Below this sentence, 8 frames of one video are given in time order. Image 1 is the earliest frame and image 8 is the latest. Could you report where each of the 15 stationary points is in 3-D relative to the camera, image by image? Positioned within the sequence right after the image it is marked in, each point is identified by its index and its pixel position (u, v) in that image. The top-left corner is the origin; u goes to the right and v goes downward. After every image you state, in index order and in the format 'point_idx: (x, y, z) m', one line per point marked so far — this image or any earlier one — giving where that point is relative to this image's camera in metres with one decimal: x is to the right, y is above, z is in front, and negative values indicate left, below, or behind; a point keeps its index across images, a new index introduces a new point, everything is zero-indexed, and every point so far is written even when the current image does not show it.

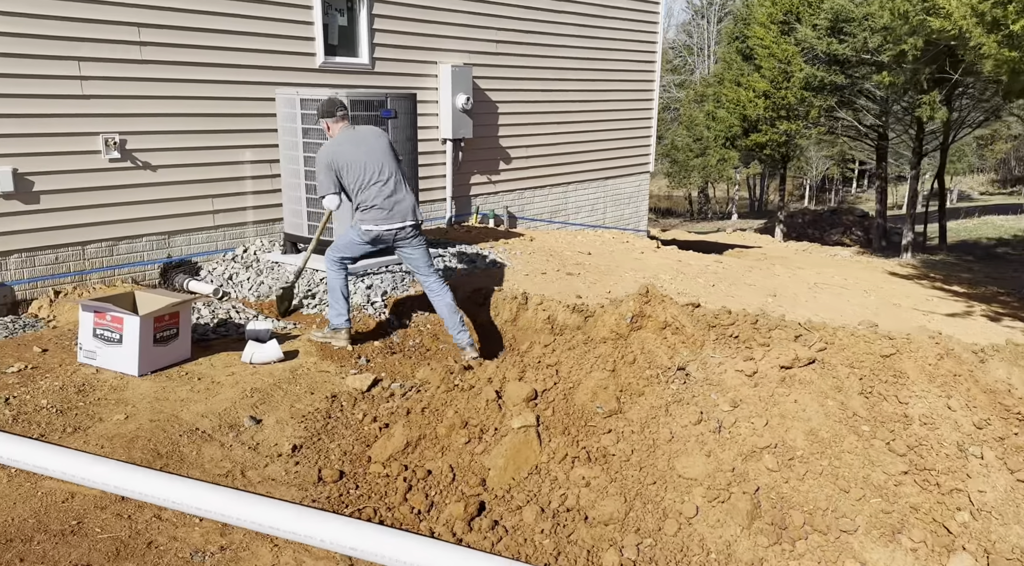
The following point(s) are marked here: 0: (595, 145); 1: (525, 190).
0: (+1.8, +3.1, +16.0) m
1: (+0.2, +1.9, +14.4) m
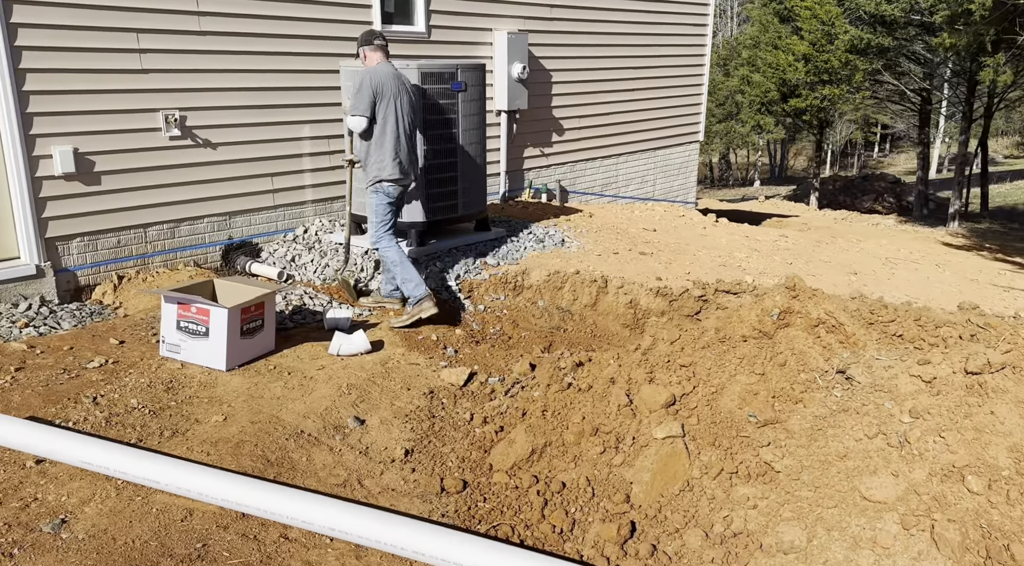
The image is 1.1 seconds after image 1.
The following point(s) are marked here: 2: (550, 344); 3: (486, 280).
0: (+2.9, +3.7, +15.5) m
1: (+1.2, +2.4, +13.9) m
2: (+0.3, -0.5, +5.9) m
3: (-0.2, 0.0, +6.8) m
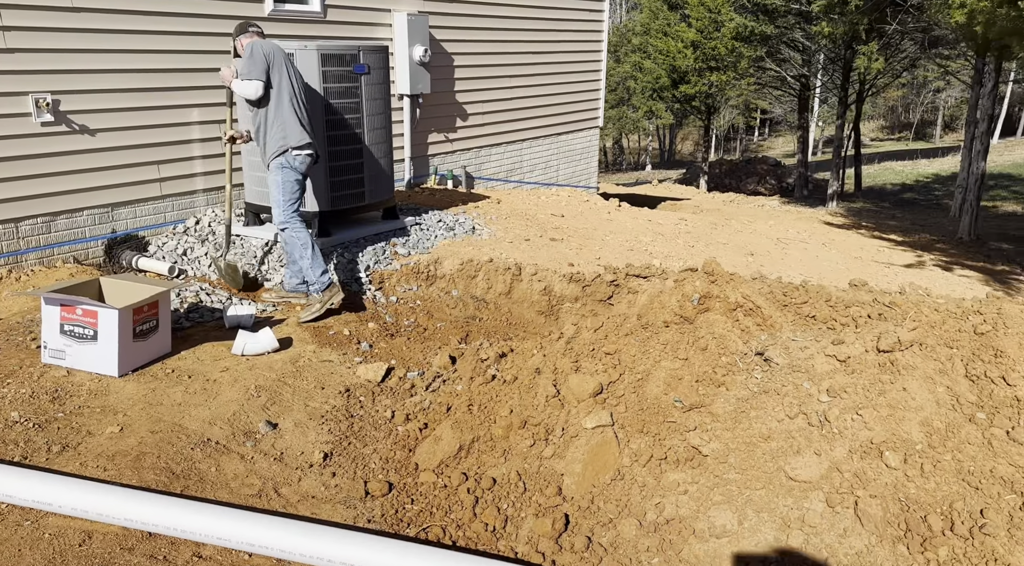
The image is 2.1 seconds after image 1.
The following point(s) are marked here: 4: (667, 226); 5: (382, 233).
0: (+0.8, +4.0, +15.5) m
1: (-0.6, +2.6, +13.8) m
2: (-0.4, -0.4, +5.8) m
3: (-1.1, +0.1, +6.6) m
4: (+2.4, +0.9, +11.4) m
5: (-1.3, +0.5, +7.4) m
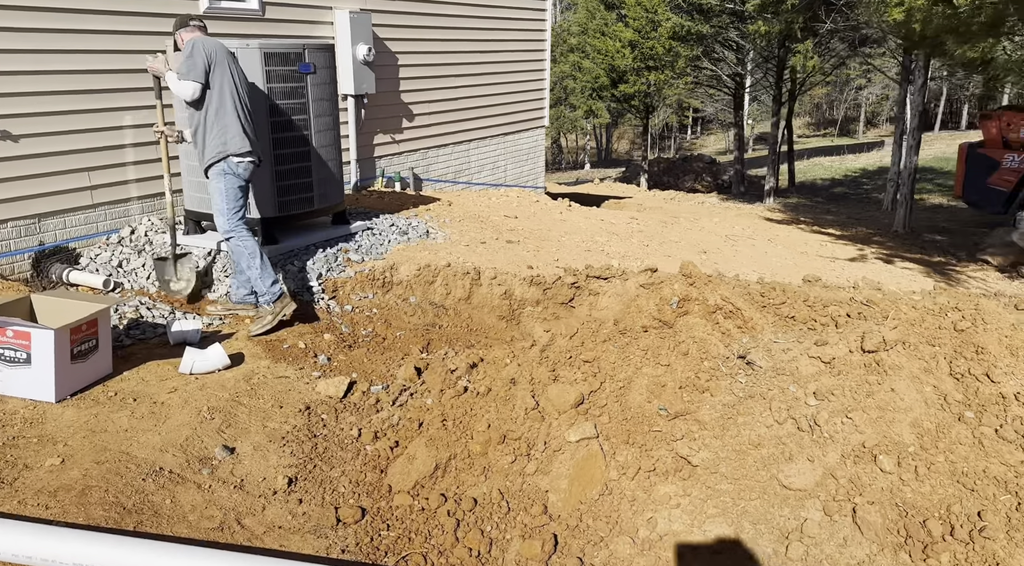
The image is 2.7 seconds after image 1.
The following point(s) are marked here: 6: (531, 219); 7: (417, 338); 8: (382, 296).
0: (-0.4, +4.0, +15.4) m
1: (-1.6, +2.5, +13.6) m
2: (-0.7, -0.5, +5.6) m
3: (-1.4, 0.0, +6.4) m
4: (+1.6, +0.9, +11.4) m
5: (-1.8, +0.4, +7.2) m
6: (+0.3, +0.9, +10.3) m
7: (-0.8, -0.4, +5.7) m
8: (-1.2, -0.1, +6.4) m
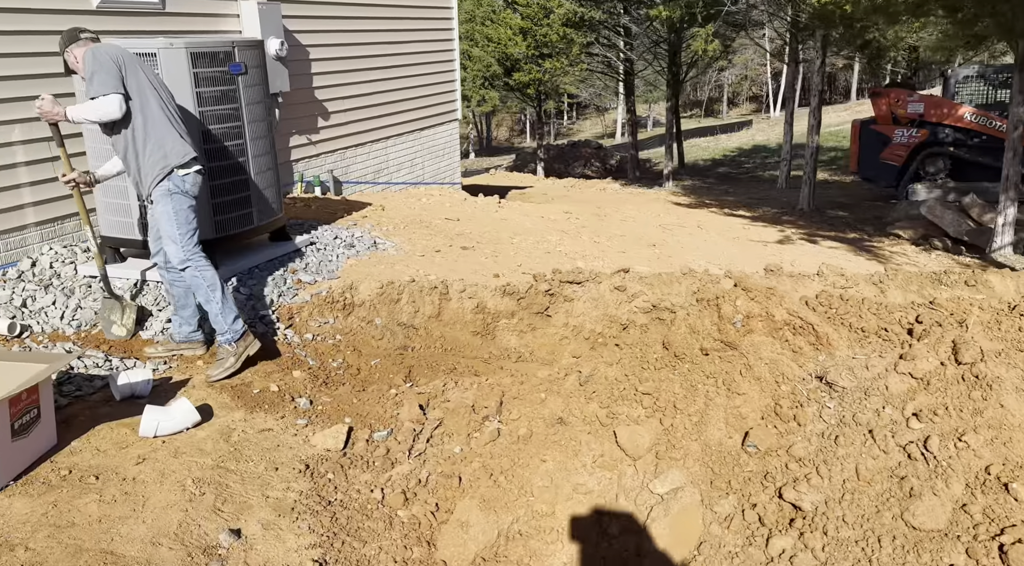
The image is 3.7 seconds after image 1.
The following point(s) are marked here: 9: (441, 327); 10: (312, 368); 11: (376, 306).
0: (-2.1, +3.9, +14.8) m
1: (-2.9, +2.4, +12.9) m
2: (-0.7, -0.6, +5.1) m
3: (-1.6, -0.2, +5.8) m
4: (+0.7, +1.0, +11.1) m
5: (-2.1, +0.2, +6.5) m
6: (-0.6, +0.9, +9.9) m
7: (-0.9, -0.6, +5.2) m
8: (-1.4, -0.3, +5.8) m
9: (-0.6, -0.4, +6.0) m
10: (-1.4, -0.6, +5.0) m
11: (-1.1, -0.2, +5.9) m
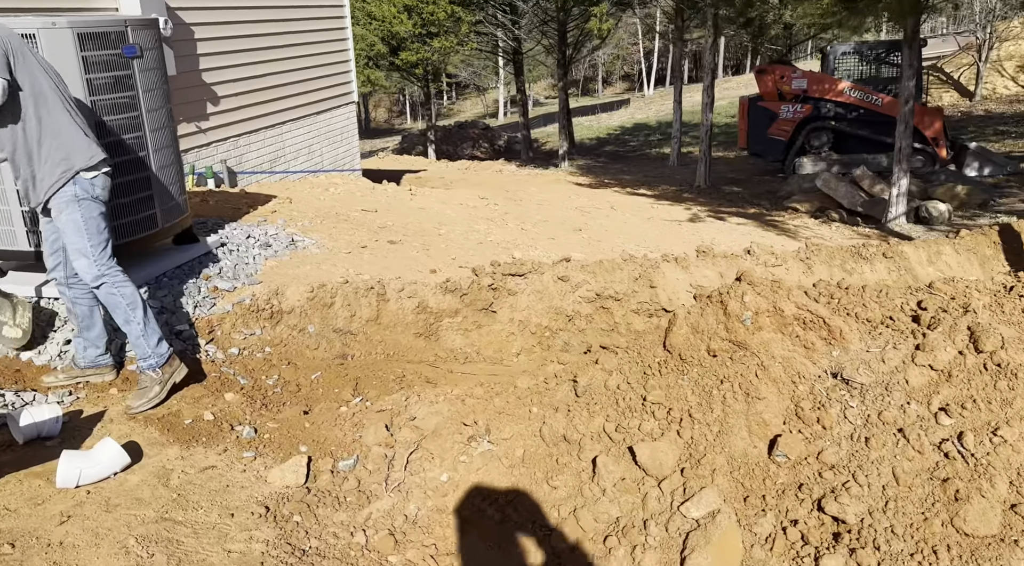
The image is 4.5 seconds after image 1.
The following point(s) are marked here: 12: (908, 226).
0: (-4.0, +4.0, +13.9) m
1: (-4.5, +2.4, +11.9) m
2: (-1.0, -0.7, +4.7) m
3: (-2.0, -0.2, +5.2) m
4: (-0.6, +1.1, +10.8) m
5: (-2.6, +0.2, +5.8) m
6: (-1.6, +1.0, +9.4) m
7: (-1.2, -0.6, +4.8) m
8: (-1.8, -0.3, +5.3) m
9: (-1.0, -0.4, +5.6) m
10: (-1.7, -0.7, +4.5) m
11: (-1.5, -0.2, +5.4) m
12: (+6.1, +0.9, +11.1) m
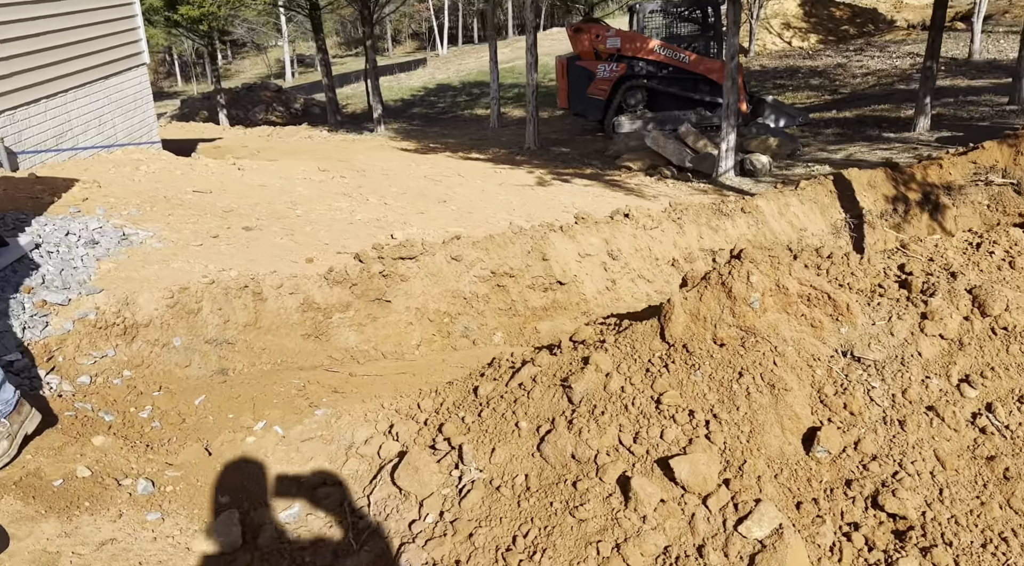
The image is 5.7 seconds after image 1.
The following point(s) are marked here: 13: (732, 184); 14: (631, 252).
0: (-6.9, +4.1, +11.9) m
1: (-6.8, +2.4, +9.9) m
2: (-1.4, -0.7, +4.0) m
3: (-2.6, -0.3, +4.2) m
4: (-2.7, +1.4, +9.9) m
5: (-3.3, +0.1, +4.6) m
6: (-3.3, +1.1, +8.3) m
7: (-1.6, -0.7, +4.0) m
8: (-2.3, -0.4, +4.3) m
9: (-1.7, -0.4, +4.8) m
10: (-2.0, -0.7, +3.6) m
11: (-2.1, -0.3, +4.5) m
12: (+3.8, +1.7, +11.9) m
13: (+3.6, +1.6, +11.6) m
14: (+1.1, +0.3, +6.8) m
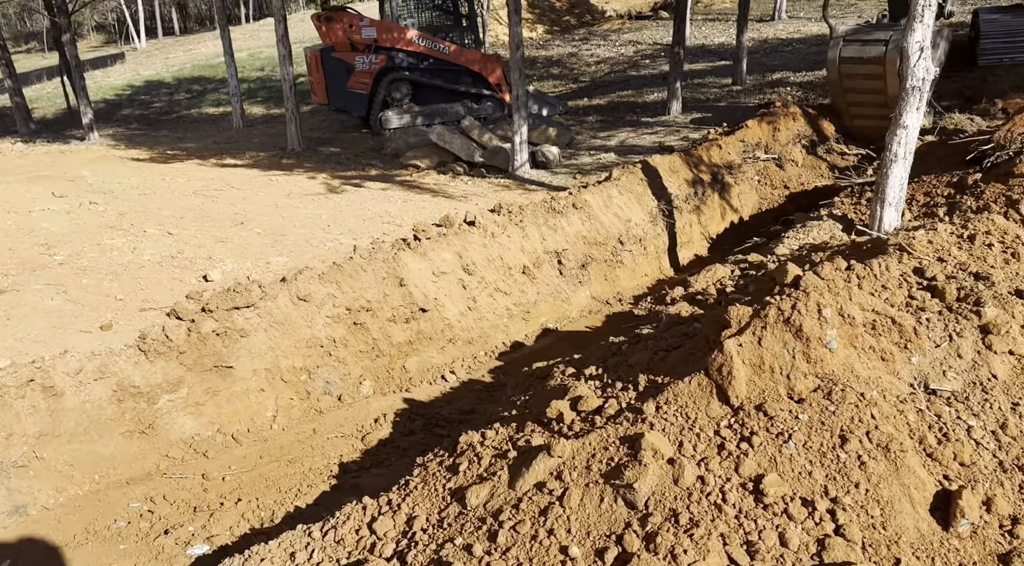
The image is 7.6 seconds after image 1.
0: (-9.9, +2.9, +8.2) m
1: (-8.9, +1.3, +6.5) m
2: (-1.6, -1.1, +2.7) m
3: (-2.8, -0.8, +2.5) m
4: (-4.9, +0.8, +7.8) m
5: (-3.7, -0.6, +2.7) m
6: (-4.9, +0.4, +6.1) m
7: (-1.8, -1.1, +2.7) m
8: (-2.6, -0.9, +2.7) m
9: (-2.1, -0.8, +3.4) m
10: (-2.0, -1.2, +2.2) m
11: (-2.5, -0.7, +2.9) m
12: (+0.4, +1.8, +11.8) m
13: (+0.4, +1.7, +11.5) m
14: (-0.2, +0.2, +6.1) m
